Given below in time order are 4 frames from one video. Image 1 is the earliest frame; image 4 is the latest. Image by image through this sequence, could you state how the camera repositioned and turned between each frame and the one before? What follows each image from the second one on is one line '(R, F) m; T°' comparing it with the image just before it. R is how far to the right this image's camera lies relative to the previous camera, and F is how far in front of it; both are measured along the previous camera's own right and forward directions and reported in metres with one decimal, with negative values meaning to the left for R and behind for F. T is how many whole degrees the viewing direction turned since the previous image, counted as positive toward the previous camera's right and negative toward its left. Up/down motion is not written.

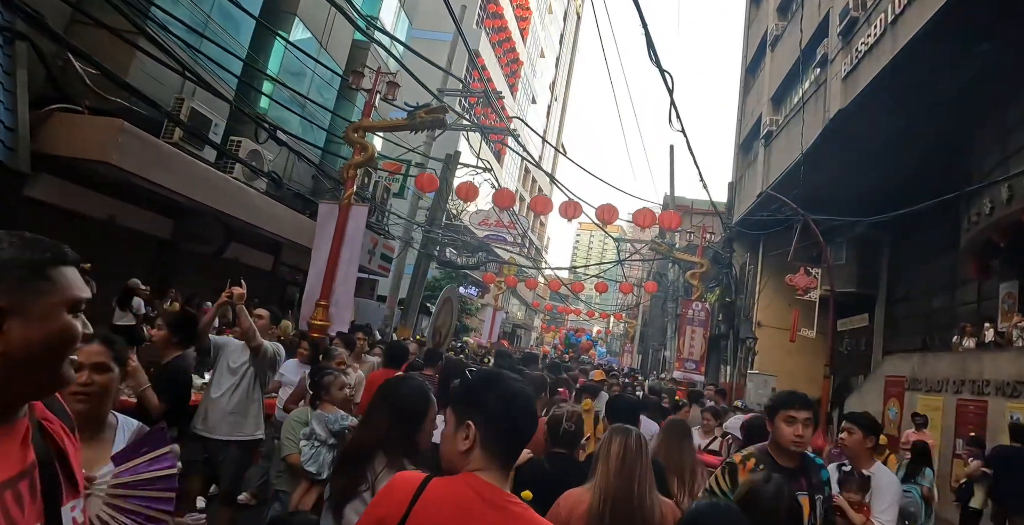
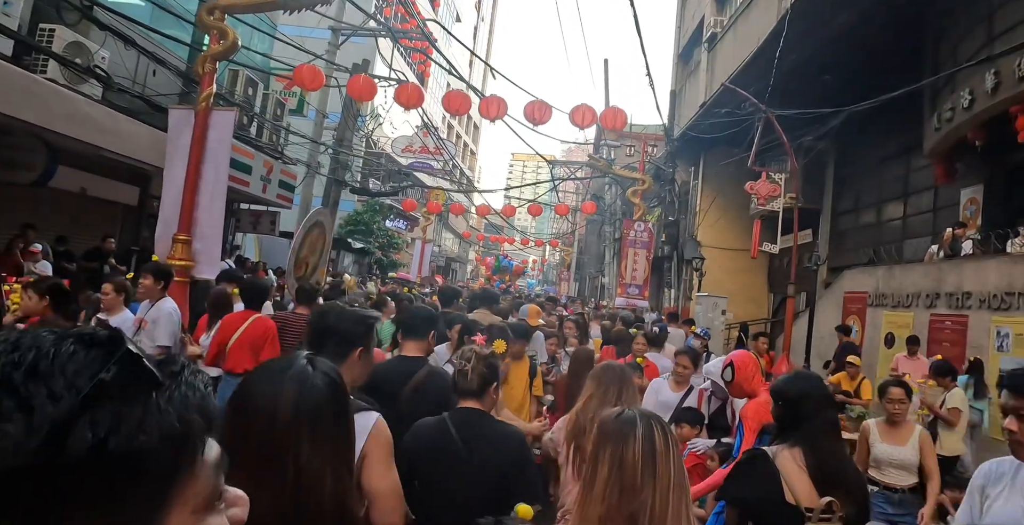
(+0.2, +1.6) m; +6°
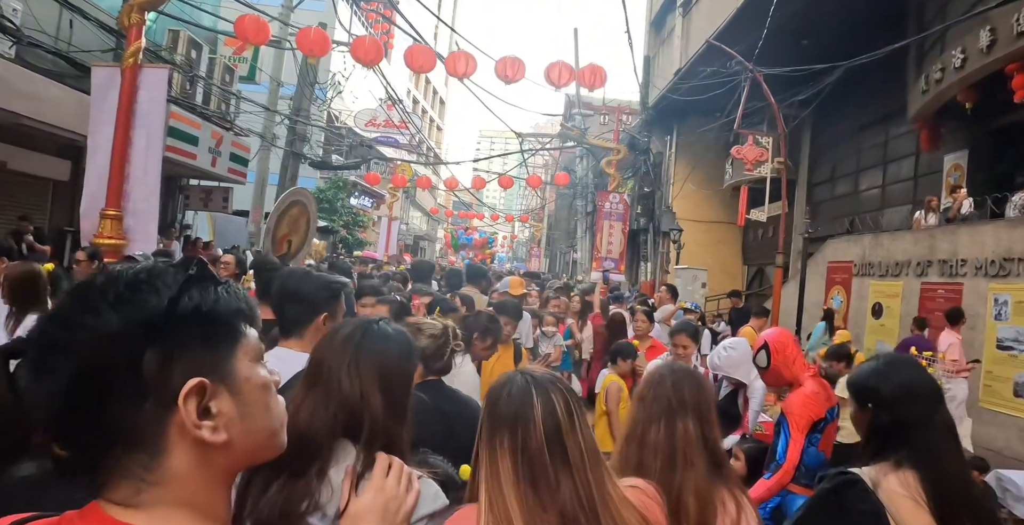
(-0.1, +0.6) m; +3°
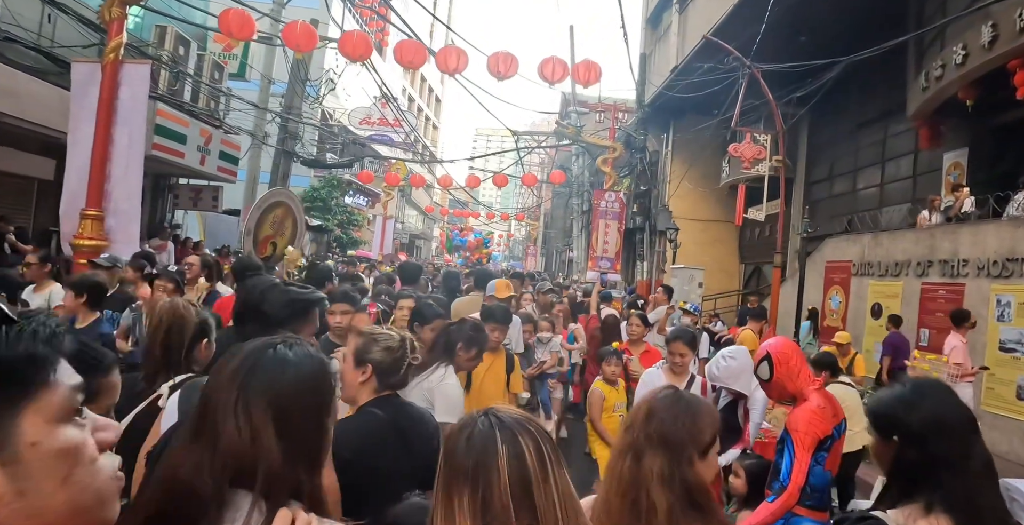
(0.0, +0.2) m; 0°
